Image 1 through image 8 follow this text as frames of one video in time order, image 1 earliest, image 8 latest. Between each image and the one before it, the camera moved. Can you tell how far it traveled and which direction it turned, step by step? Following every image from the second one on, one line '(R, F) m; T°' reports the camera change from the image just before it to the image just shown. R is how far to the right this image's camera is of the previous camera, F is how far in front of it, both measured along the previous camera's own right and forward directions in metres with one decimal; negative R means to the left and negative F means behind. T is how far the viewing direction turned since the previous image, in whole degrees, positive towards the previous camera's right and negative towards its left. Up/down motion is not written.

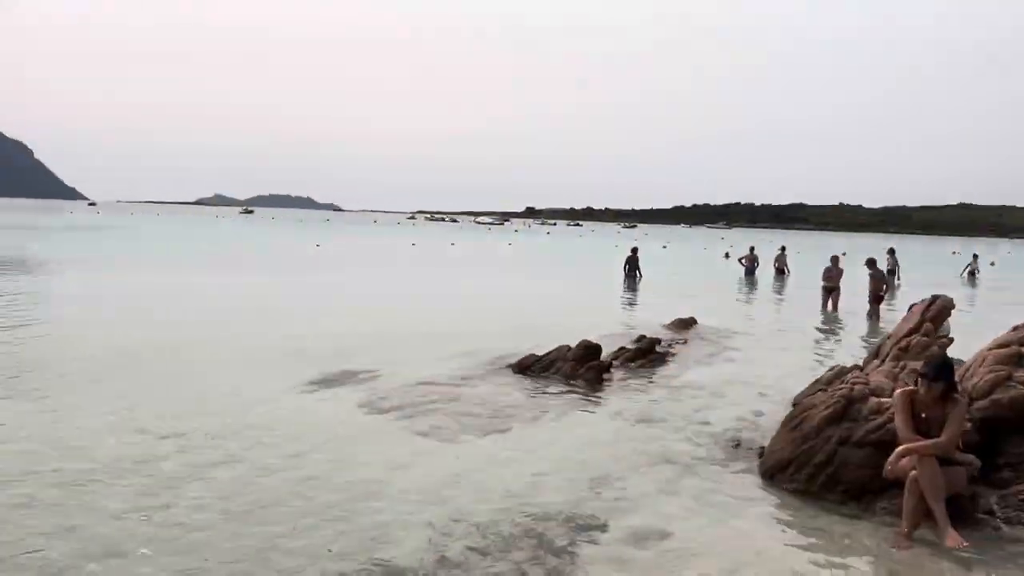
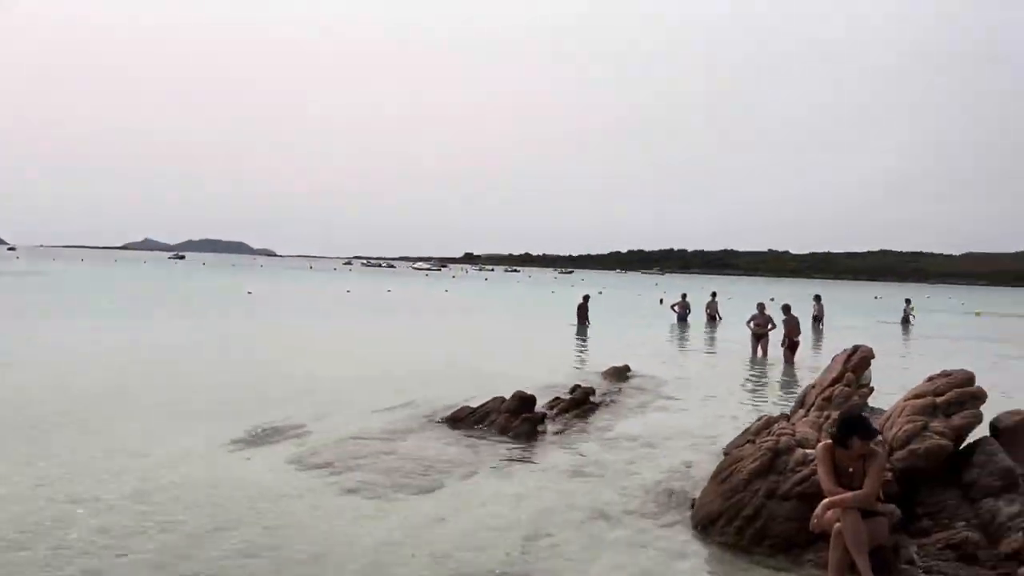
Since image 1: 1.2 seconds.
(+0.1, 0.0) m; +4°
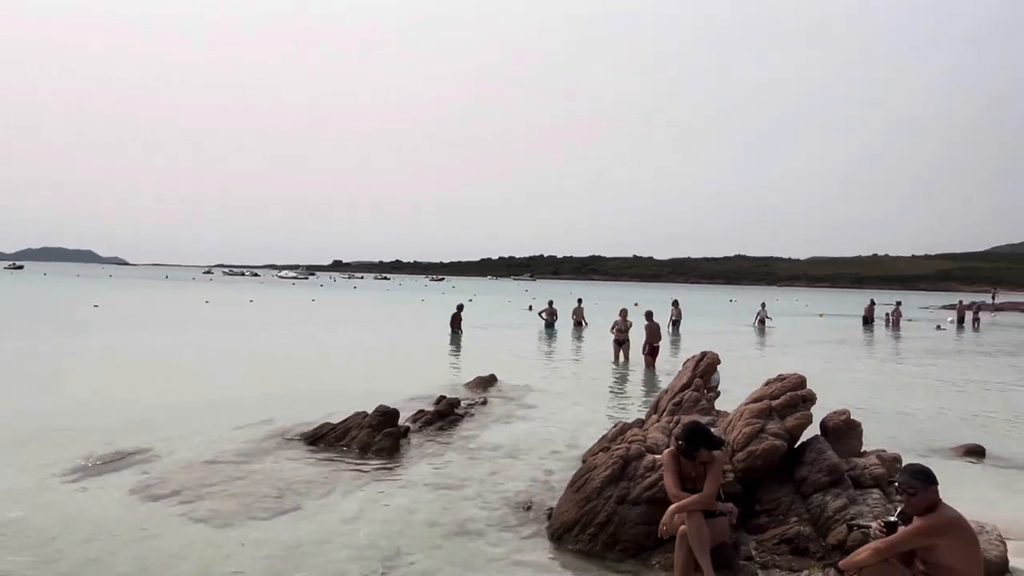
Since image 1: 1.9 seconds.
(+0.2, 0.0) m; +9°
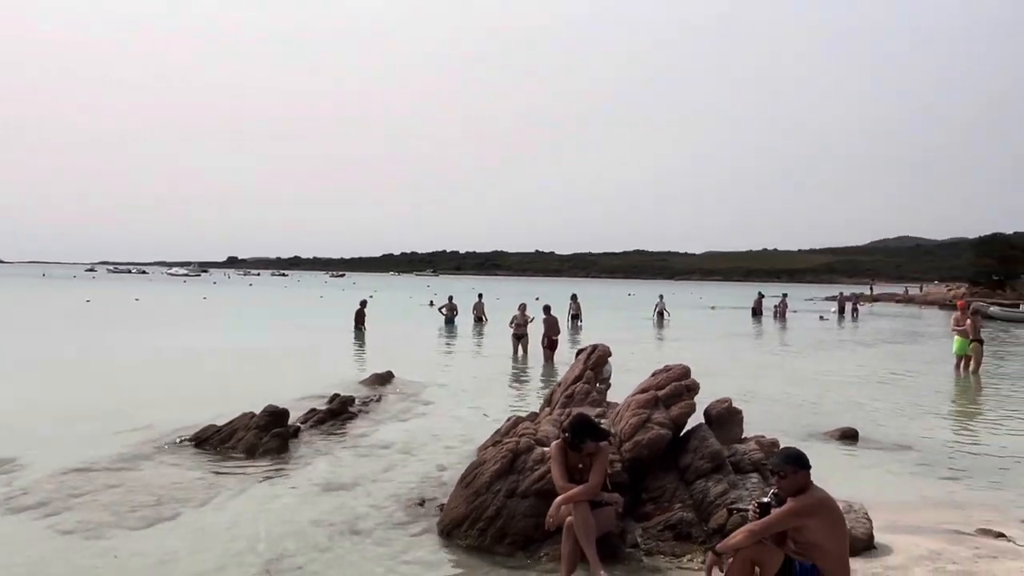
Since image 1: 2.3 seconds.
(+0.2, 0.0) m; +7°
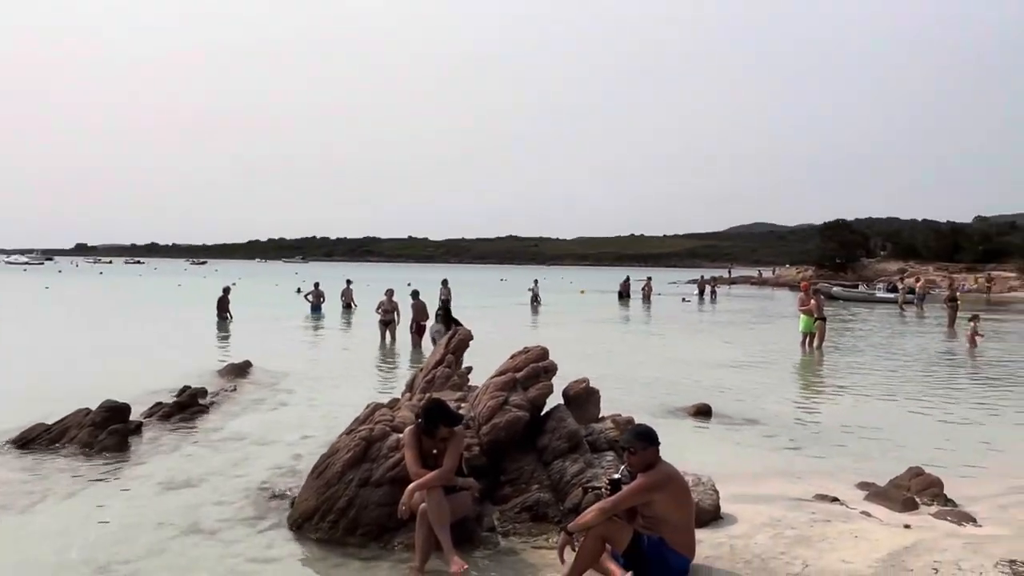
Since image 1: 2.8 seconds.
(+0.2, +0.2) m; +9°
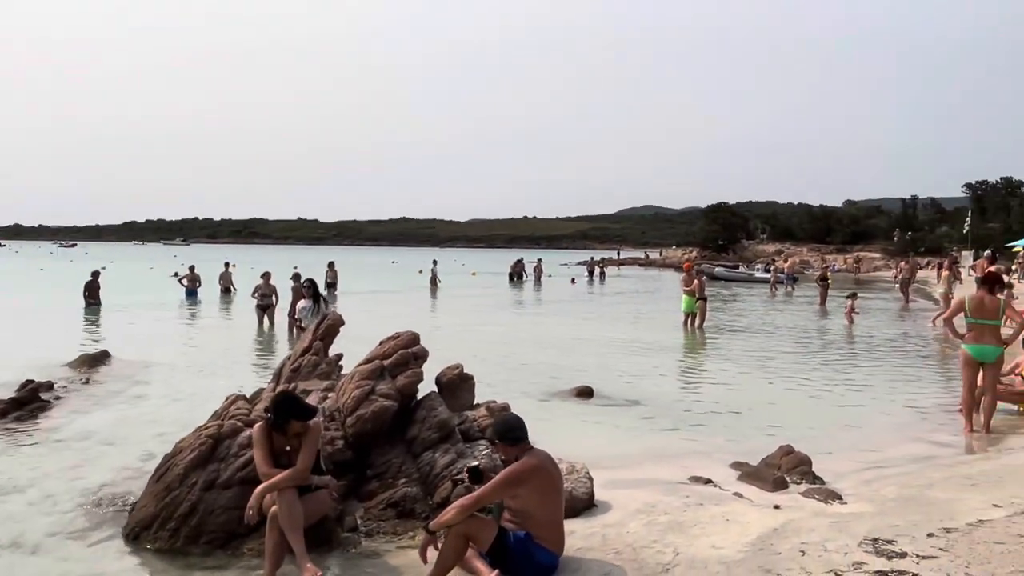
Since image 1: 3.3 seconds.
(+0.3, +0.4) m; +7°
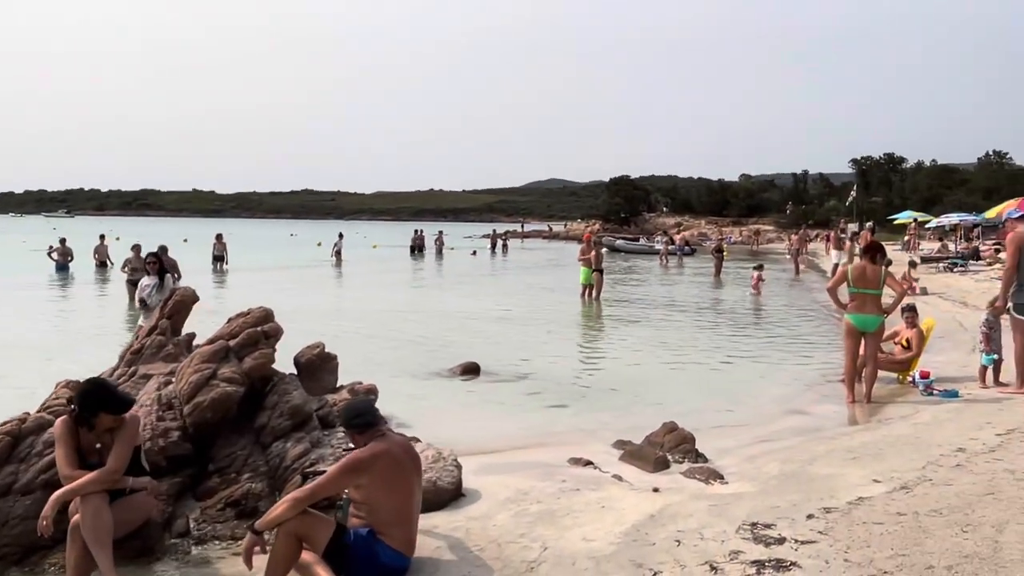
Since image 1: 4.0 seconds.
(+0.4, +0.7) m; +7°
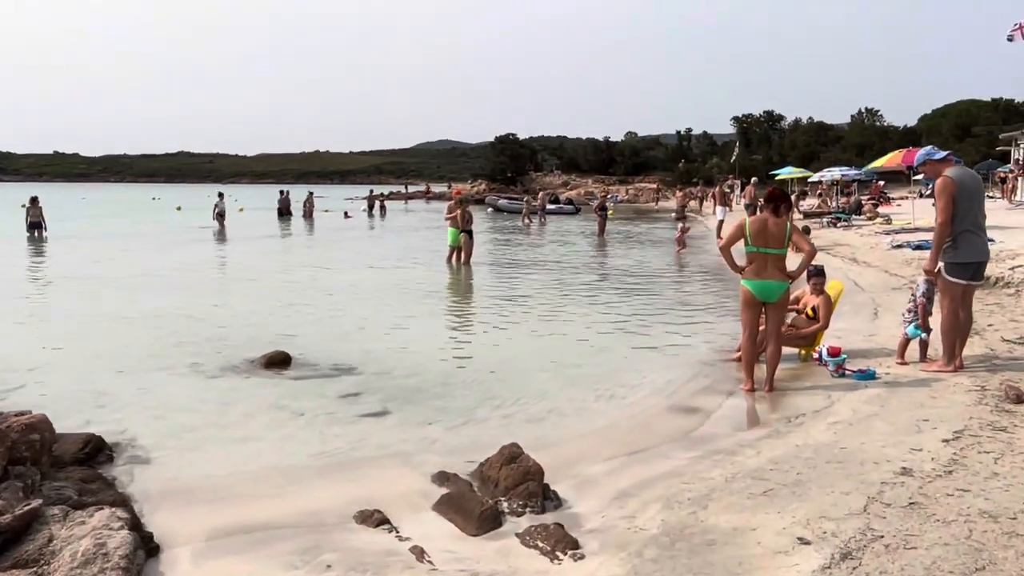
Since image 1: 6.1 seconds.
(+1.0, +2.8) m; +7°
